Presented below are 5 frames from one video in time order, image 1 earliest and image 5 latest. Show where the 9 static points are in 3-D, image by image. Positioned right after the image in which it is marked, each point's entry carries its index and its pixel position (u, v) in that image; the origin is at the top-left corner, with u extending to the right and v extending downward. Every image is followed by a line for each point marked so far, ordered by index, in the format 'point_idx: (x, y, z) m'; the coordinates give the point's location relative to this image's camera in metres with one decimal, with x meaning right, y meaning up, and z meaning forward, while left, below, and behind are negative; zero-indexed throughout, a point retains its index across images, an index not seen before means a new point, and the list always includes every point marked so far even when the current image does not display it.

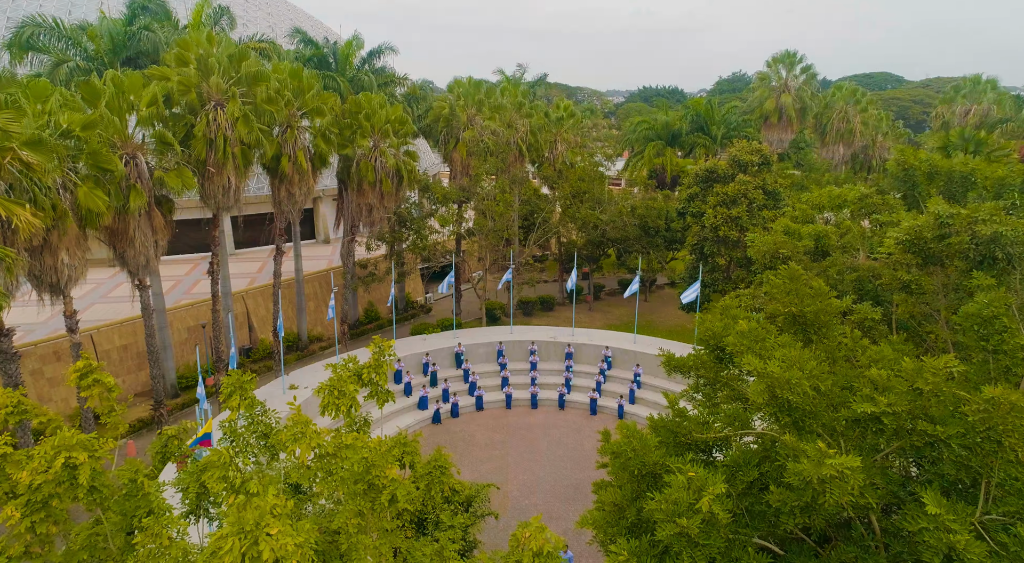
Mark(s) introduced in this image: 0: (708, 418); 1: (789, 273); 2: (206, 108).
0: (+2.7, -1.9, +8.3) m
1: (+4.6, +0.1, +9.7) m
2: (-9.1, +5.1, +17.9) m
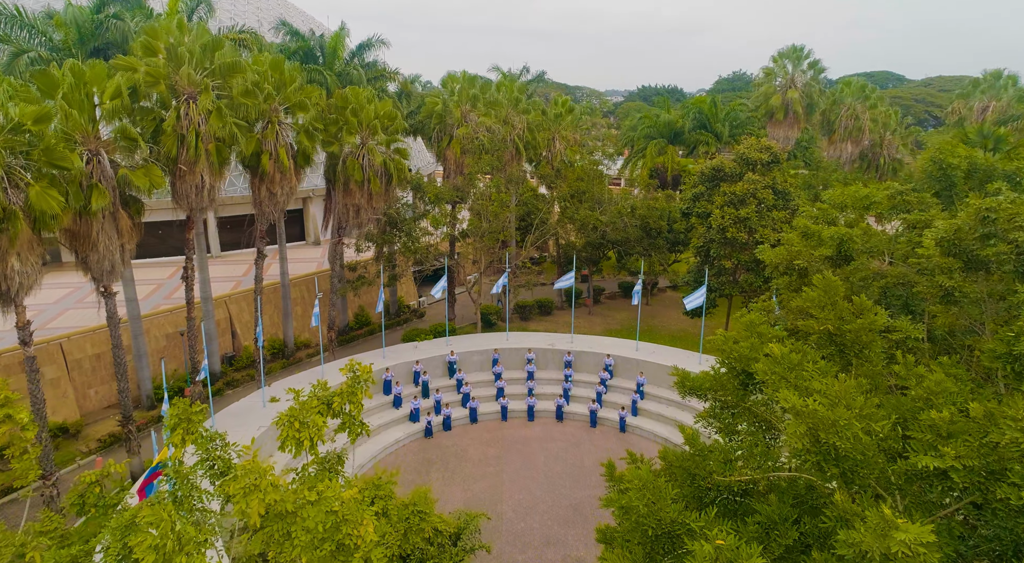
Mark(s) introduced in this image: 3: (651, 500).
0: (+2.6, -2.0, +7.1) m
1: (+4.4, 0.0, +8.5) m
2: (-9.2, +4.9, +16.6) m
3: (+1.4, -2.2, +6.1) m
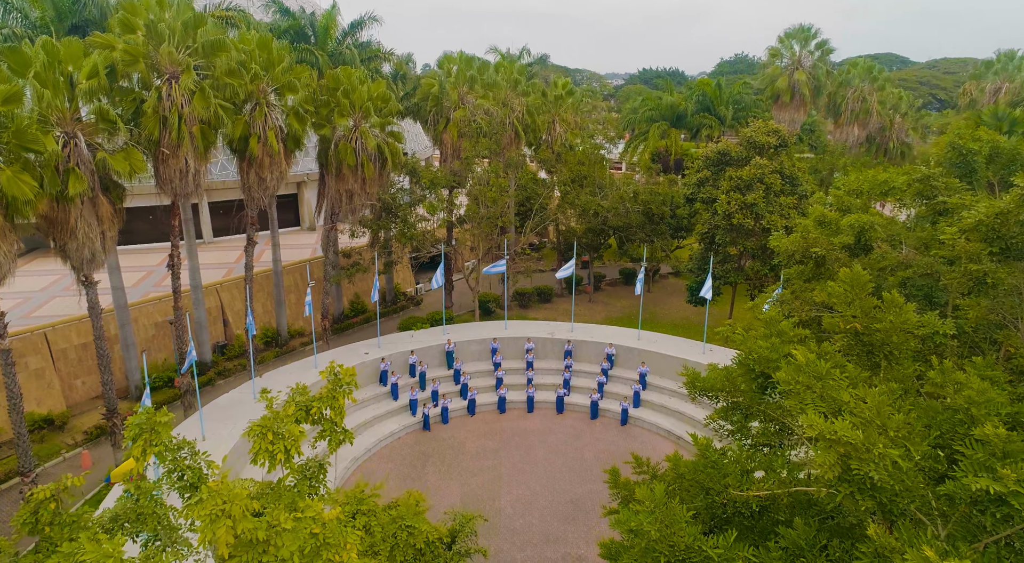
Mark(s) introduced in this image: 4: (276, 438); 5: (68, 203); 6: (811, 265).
0: (+2.5, -2.0, +6.5) m
1: (+4.4, +0.1, +7.9) m
2: (-9.3, +5.2, +15.8) m
3: (+1.4, -2.2, +5.5) m
4: (-2.5, -1.7, +6.5) m
5: (-10.5, +1.9, +14.3) m
6: (+6.0, +0.4, +12.0) m
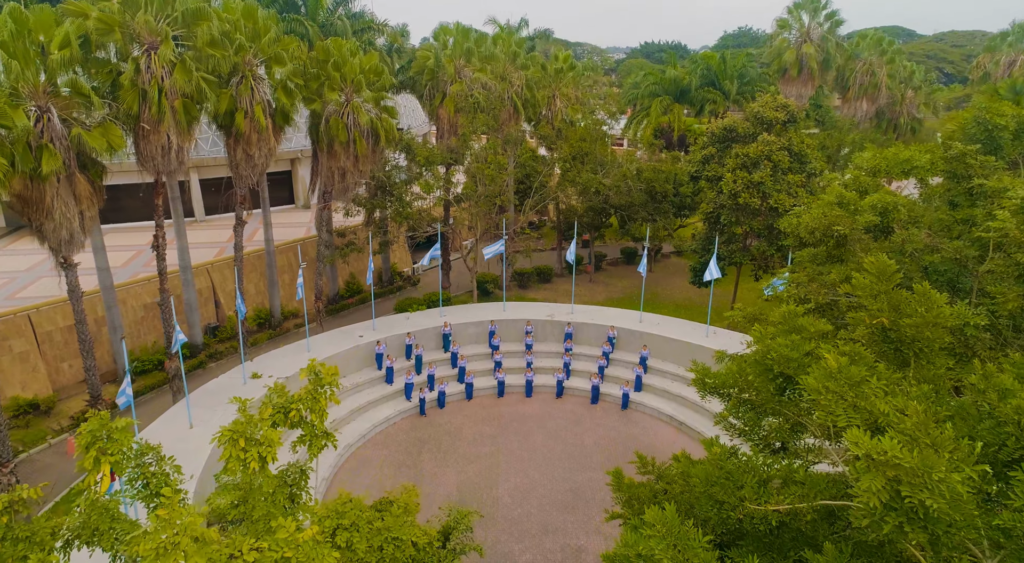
0: (+2.5, -1.9, +5.9) m
1: (+4.3, +0.2, +7.2) m
2: (-9.3, +5.7, +15.0) m
3: (+1.3, -2.1, +4.9) m
4: (-2.6, -1.6, +5.9) m
5: (-10.6, +2.2, +13.6) m
6: (+6.0, +0.6, +11.4) m
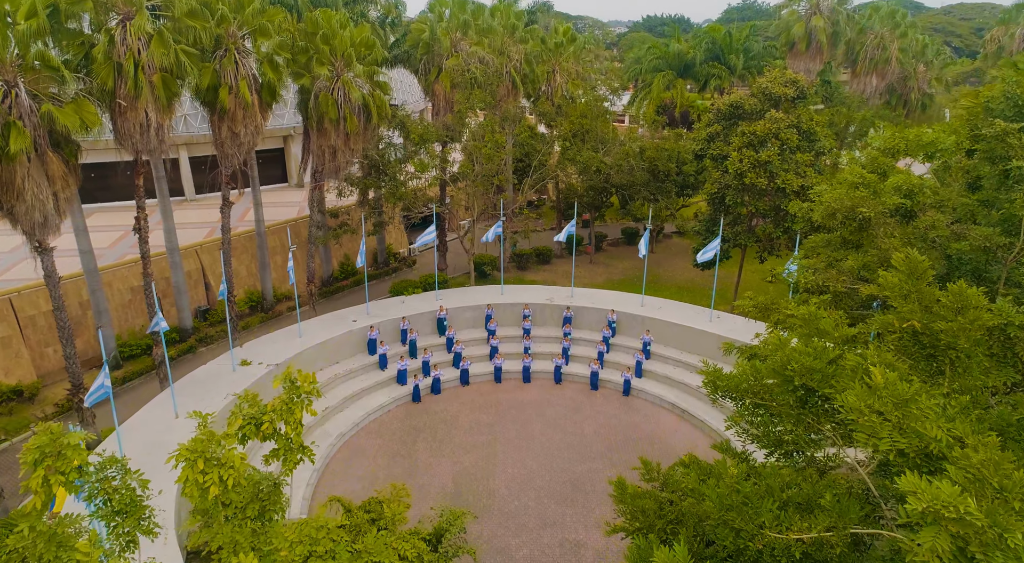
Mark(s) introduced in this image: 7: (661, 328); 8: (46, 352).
0: (+2.4, -1.9, +5.4) m
1: (+4.3, +0.2, +6.5) m
2: (-9.4, +6.0, +14.1) m
3: (+1.2, -2.2, +4.3) m
4: (-2.6, -1.6, +5.3) m
5: (-10.7, +2.5, +12.8) m
6: (+5.9, +0.8, +10.7) m
7: (+4.8, -1.6, +19.8) m
8: (-14.6, -2.3, +18.9) m
